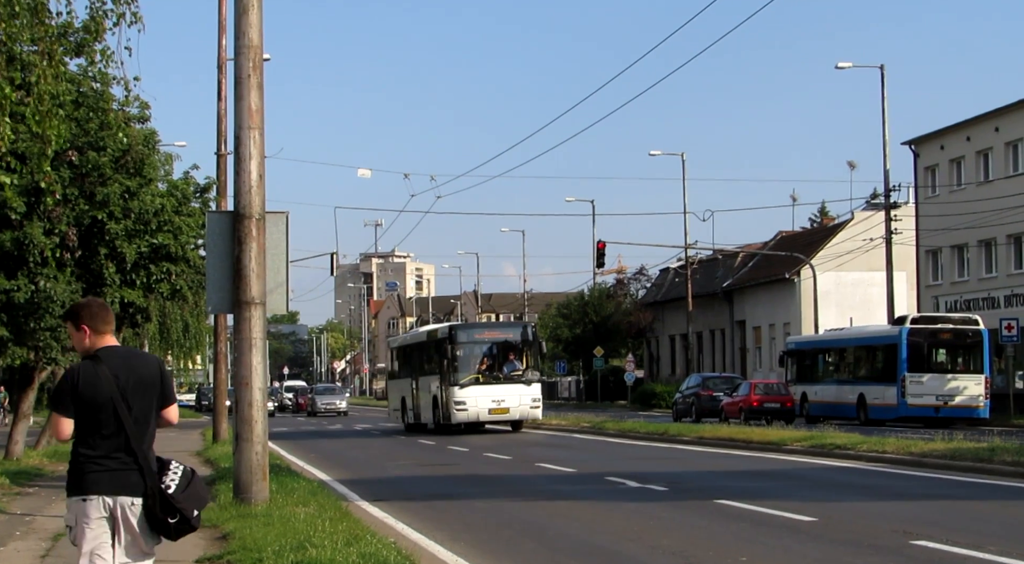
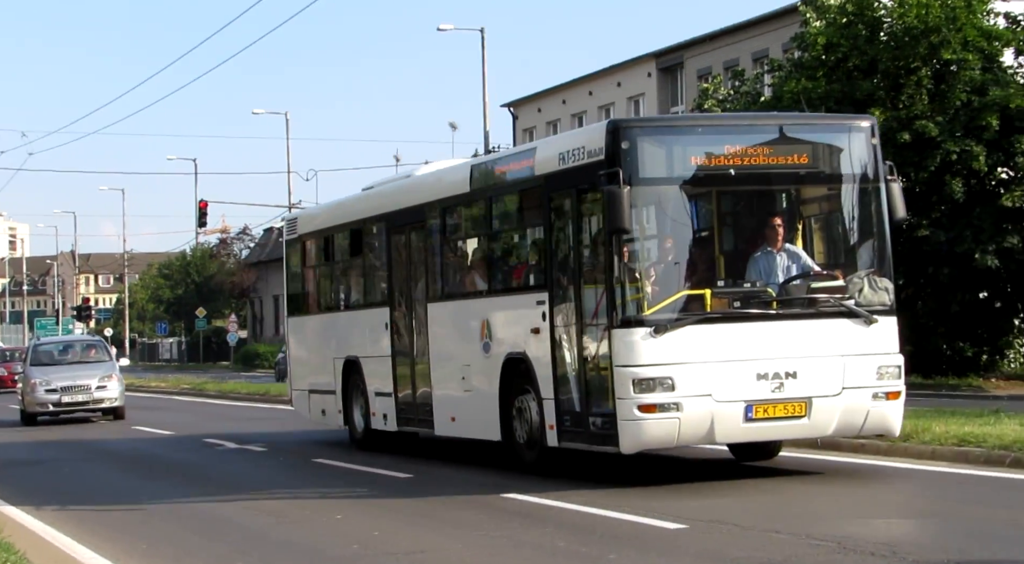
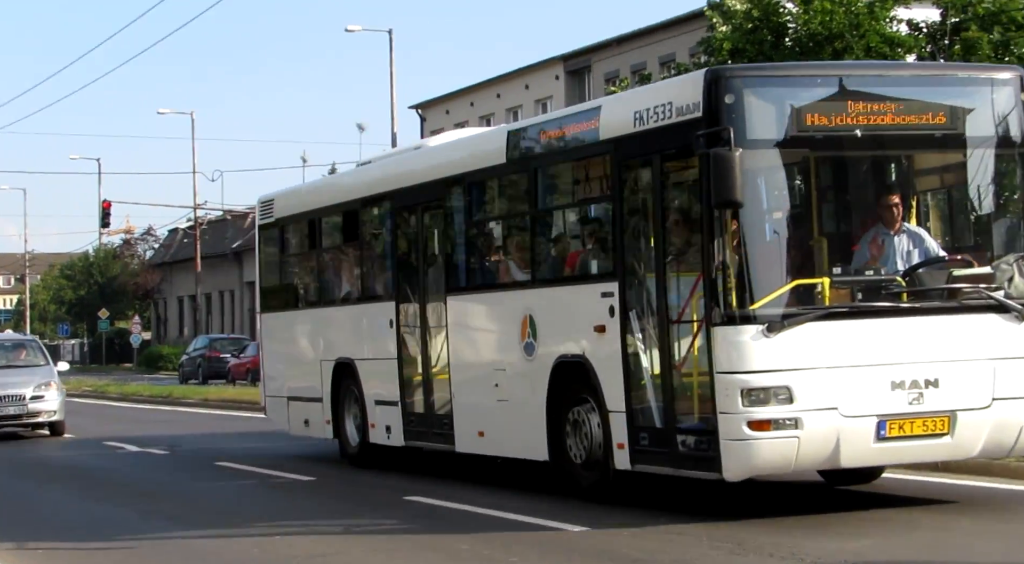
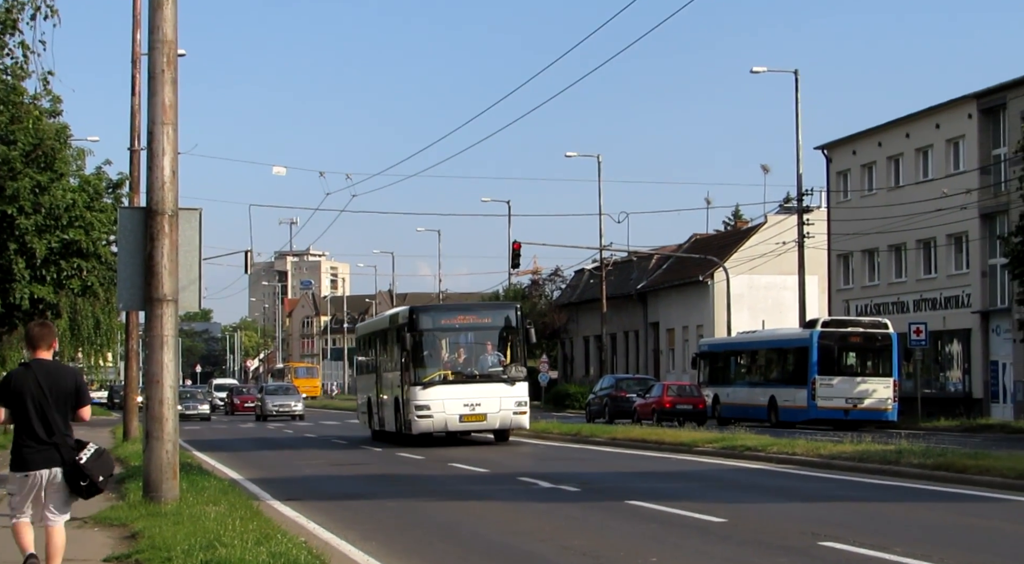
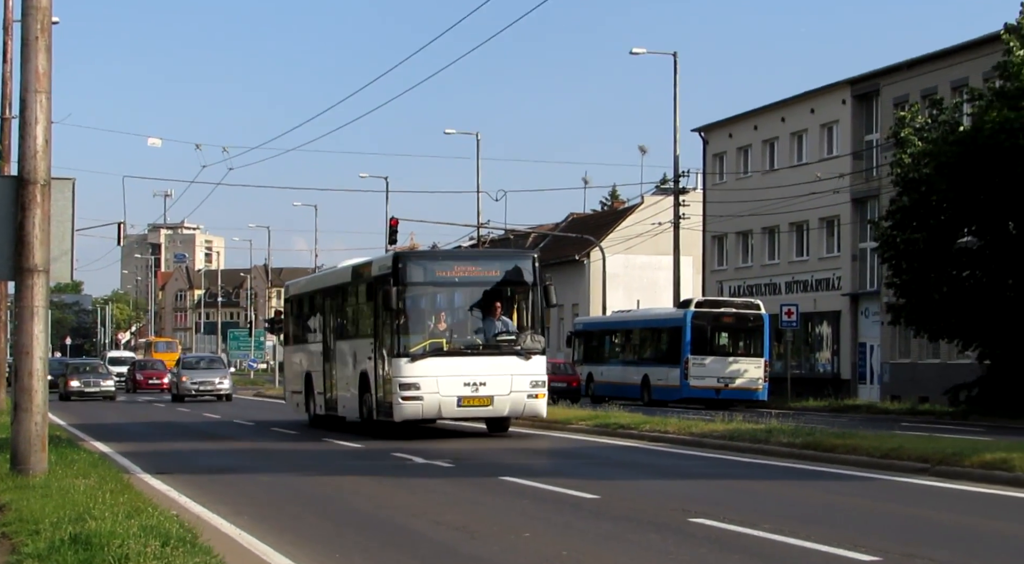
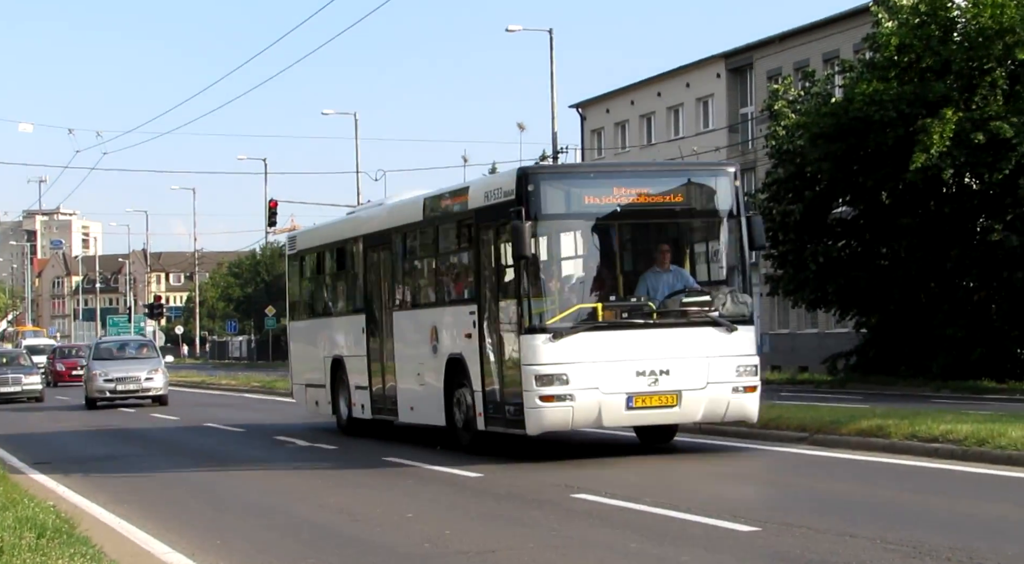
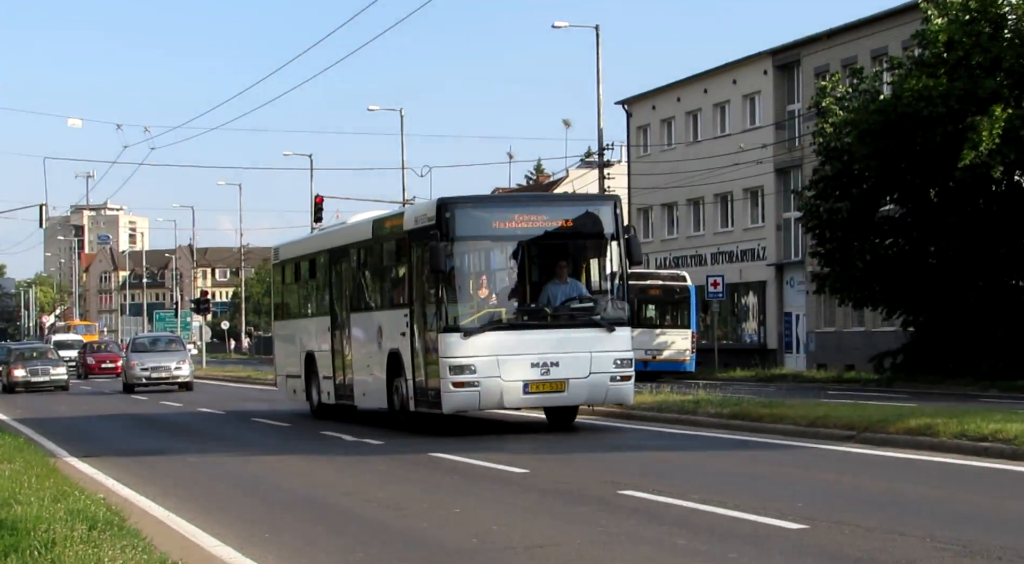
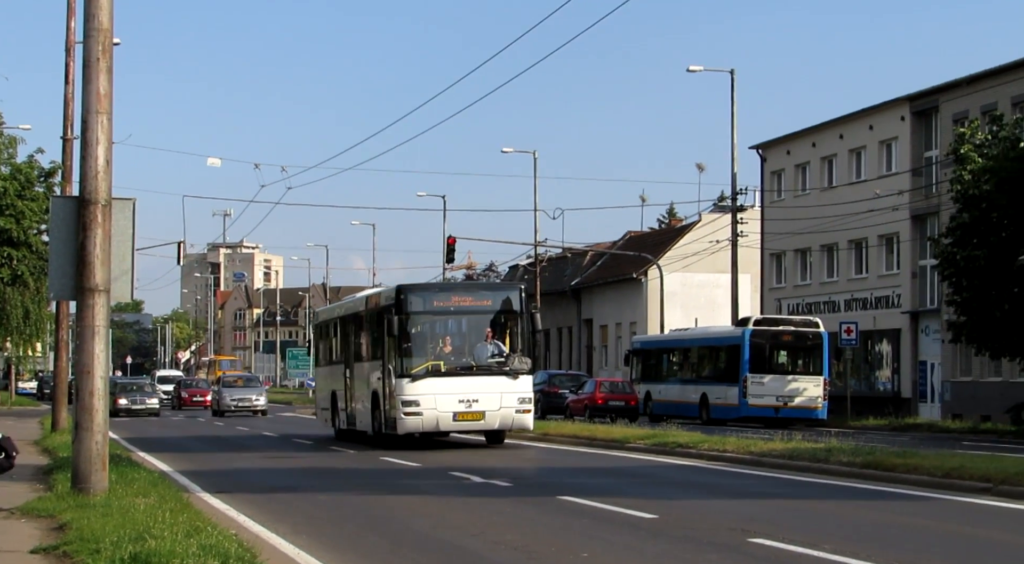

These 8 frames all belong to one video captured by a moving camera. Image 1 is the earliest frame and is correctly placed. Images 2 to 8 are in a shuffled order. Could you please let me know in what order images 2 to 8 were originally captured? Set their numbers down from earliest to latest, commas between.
4, 8, 5, 7, 6, 2, 3
